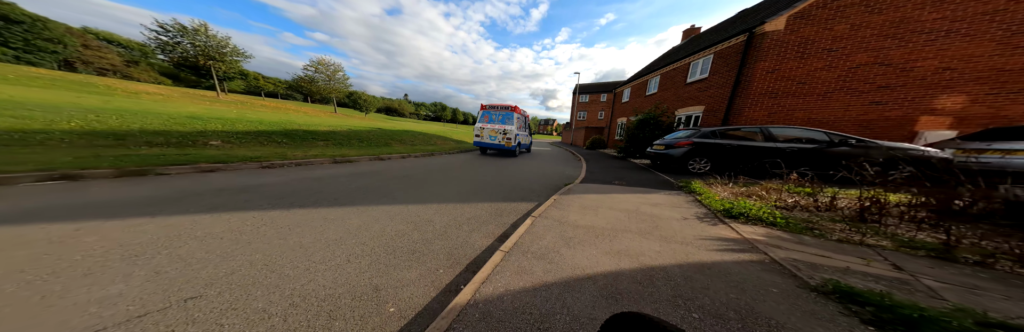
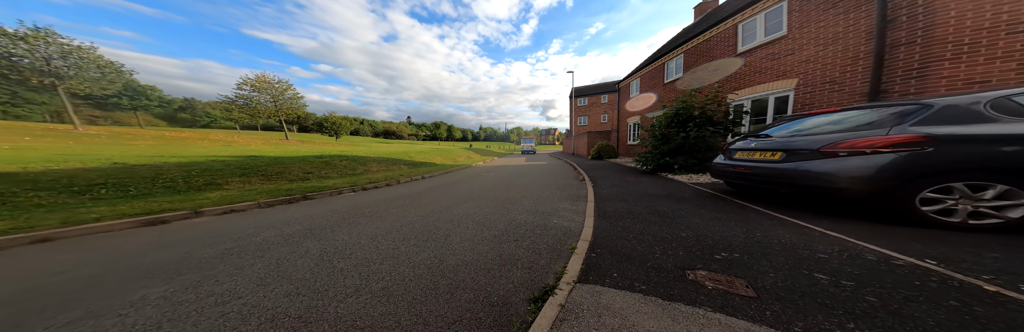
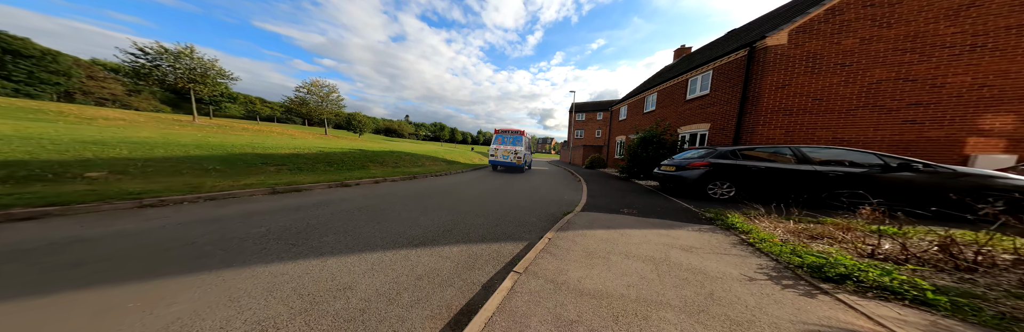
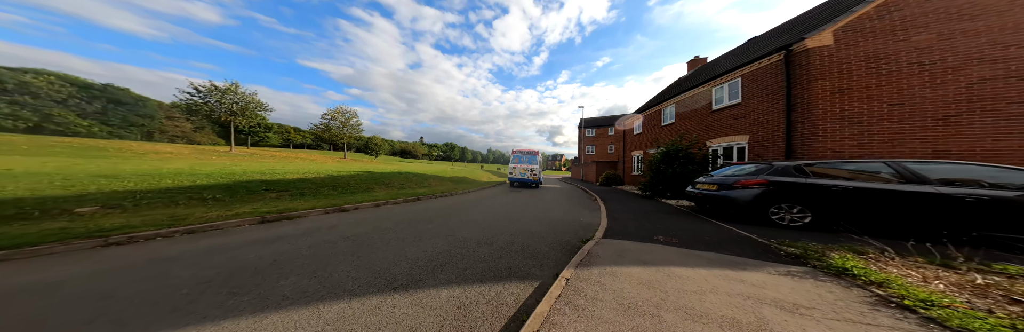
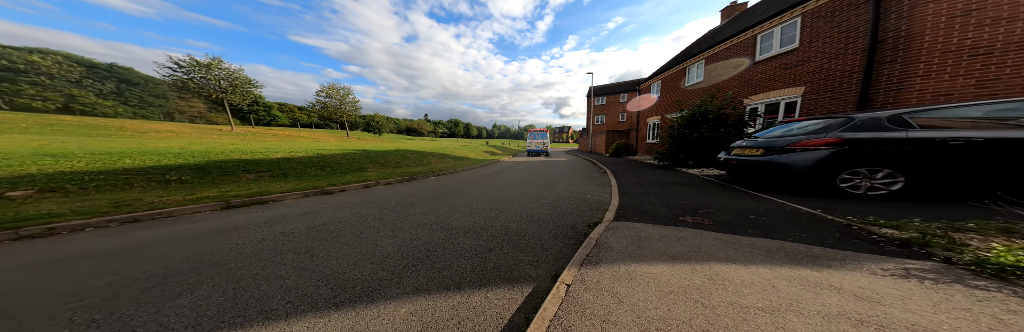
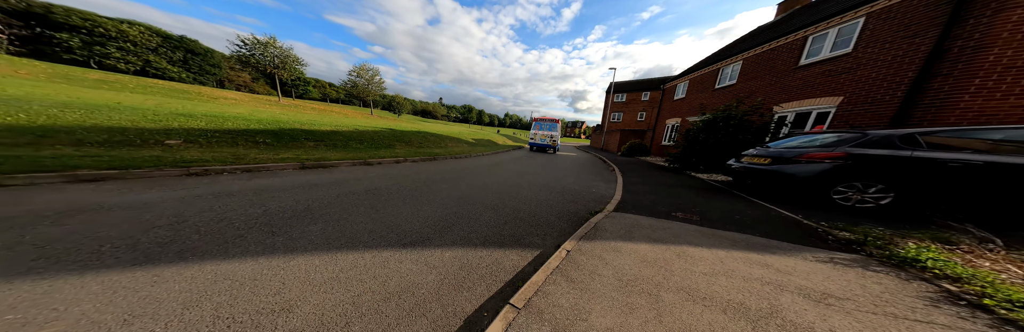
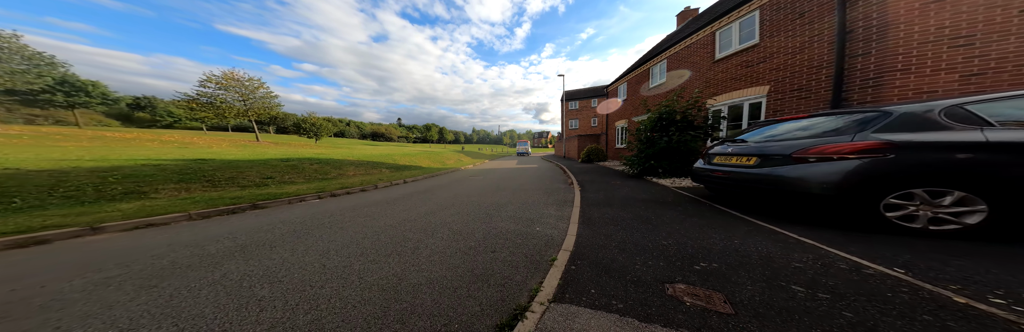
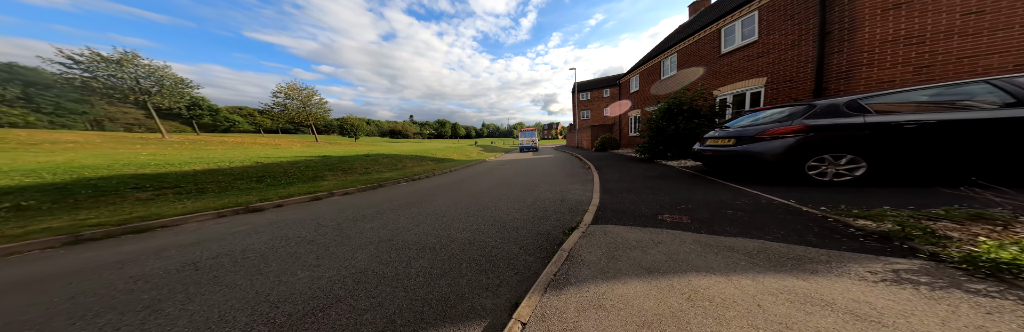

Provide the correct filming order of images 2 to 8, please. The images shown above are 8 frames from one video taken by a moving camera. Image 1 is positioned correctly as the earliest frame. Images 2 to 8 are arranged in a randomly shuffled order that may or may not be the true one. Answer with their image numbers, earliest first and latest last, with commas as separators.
3, 4, 6, 5, 8, 2, 7
